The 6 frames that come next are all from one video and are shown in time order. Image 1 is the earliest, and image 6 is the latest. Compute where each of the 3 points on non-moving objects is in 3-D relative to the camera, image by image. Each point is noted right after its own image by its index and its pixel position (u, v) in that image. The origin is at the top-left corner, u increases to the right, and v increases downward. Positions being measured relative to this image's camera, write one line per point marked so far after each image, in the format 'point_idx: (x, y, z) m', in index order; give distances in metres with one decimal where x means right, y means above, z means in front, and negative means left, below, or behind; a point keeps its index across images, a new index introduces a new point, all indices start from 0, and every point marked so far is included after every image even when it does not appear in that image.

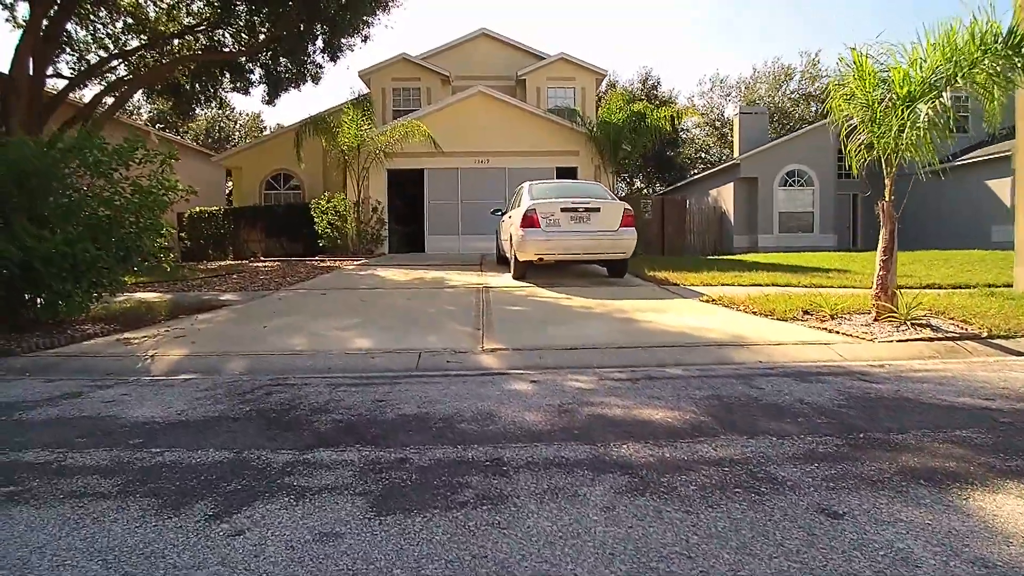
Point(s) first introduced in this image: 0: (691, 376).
0: (+1.4, -0.7, +4.7) m
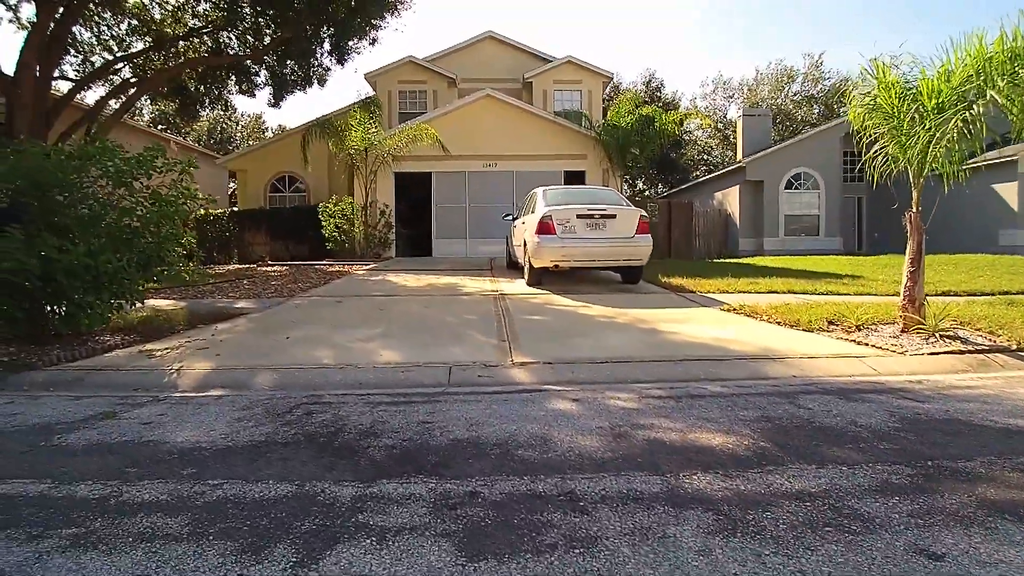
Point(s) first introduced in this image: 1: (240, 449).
0: (+1.7, -0.8, +4.7) m
1: (-1.4, -0.9, +3.2) m
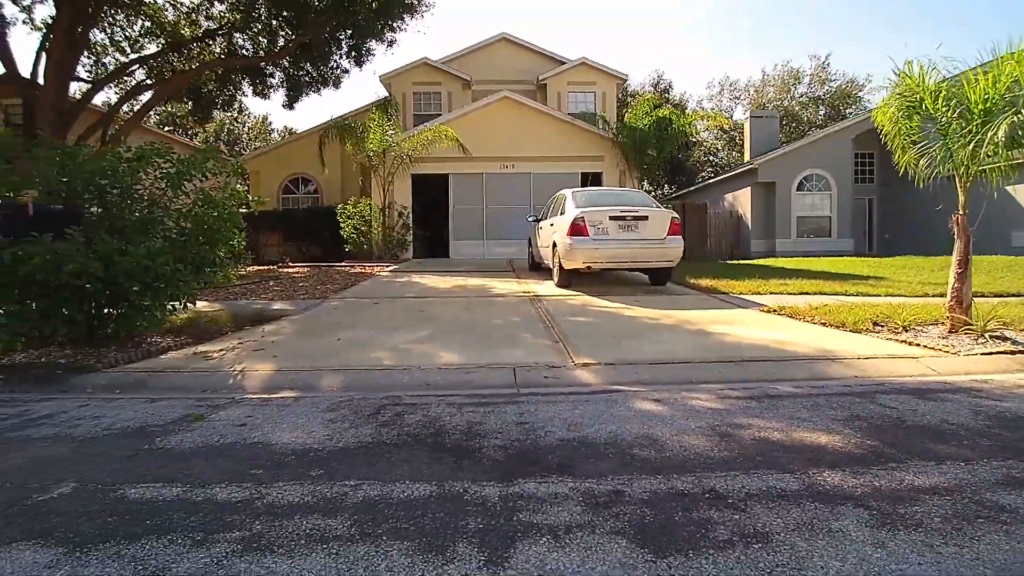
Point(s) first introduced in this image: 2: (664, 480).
0: (+2.3, -0.8, +4.7) m
1: (-0.8, -0.9, +3.2) m
2: (+0.7, -0.9, +2.7) m
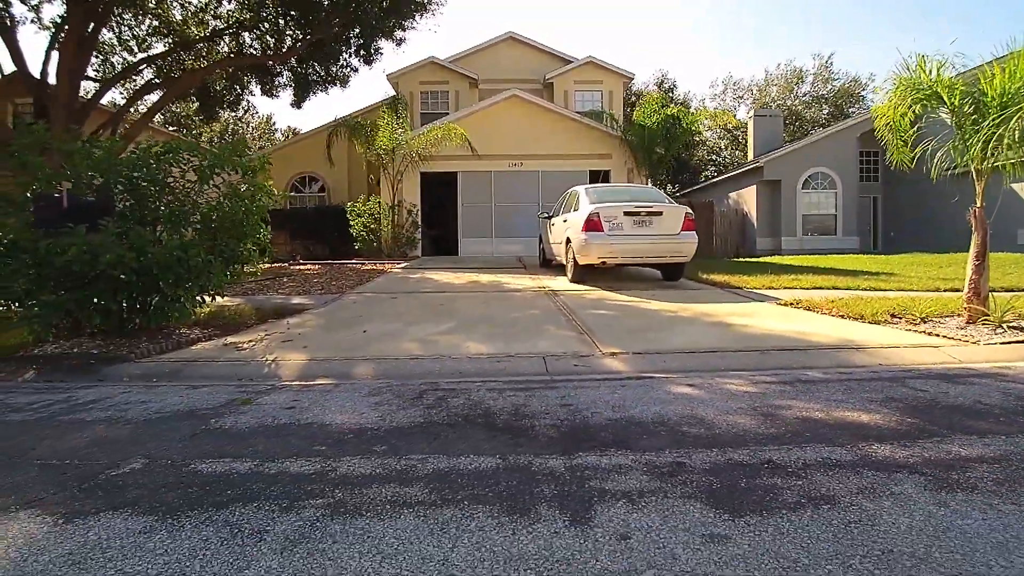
0: (+2.6, -0.7, +4.8) m
1: (-0.6, -0.8, +3.3) m
2: (+1.0, -0.8, +2.7) m
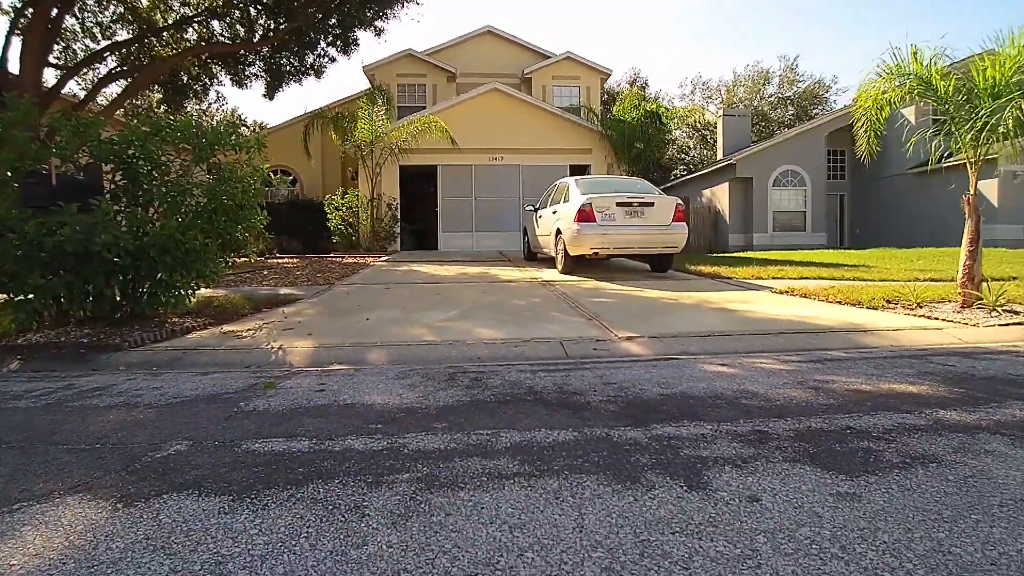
0: (+2.8, -0.6, +4.8) m
1: (-0.3, -0.6, +3.1) m
2: (+1.3, -0.6, +2.7) m
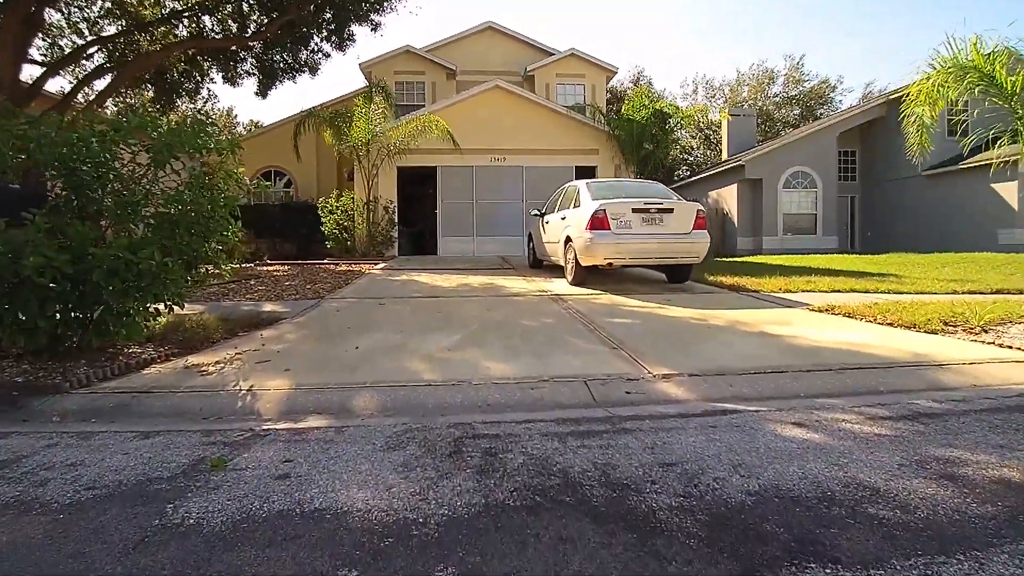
0: (+2.9, -0.8, +3.9) m
1: (-0.1, -0.9, +2.2) m
2: (+1.4, -0.8, +1.8) m
